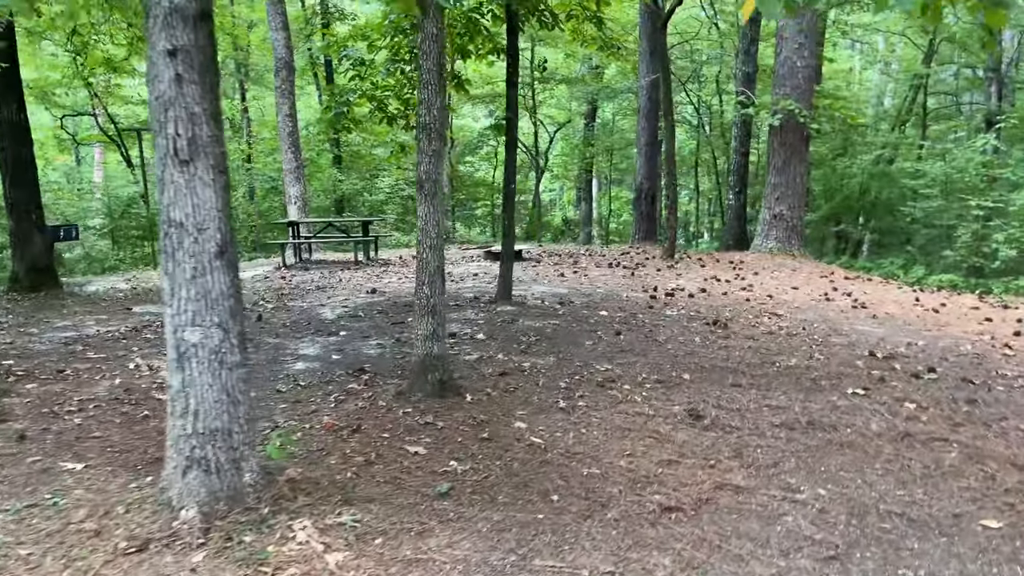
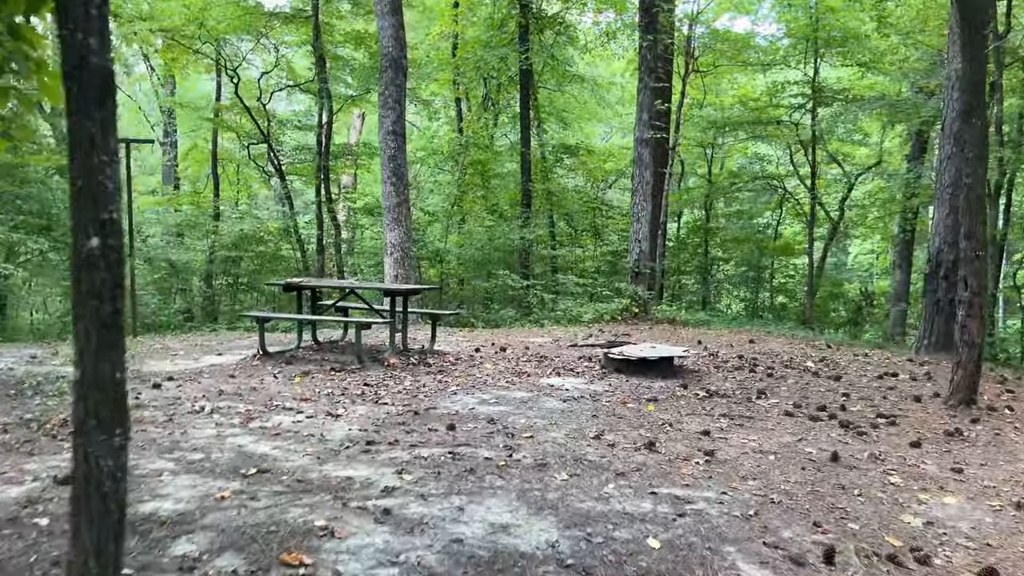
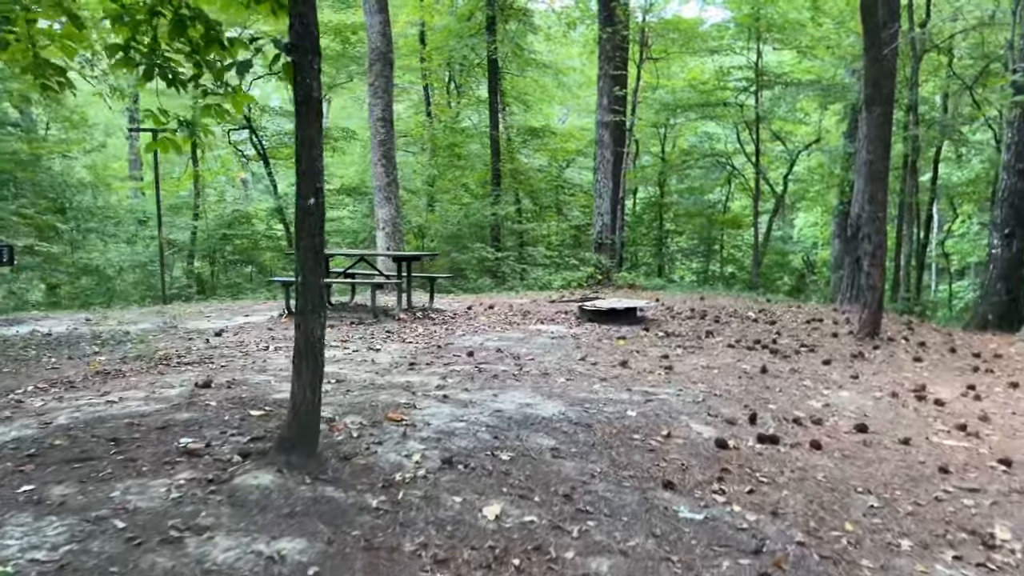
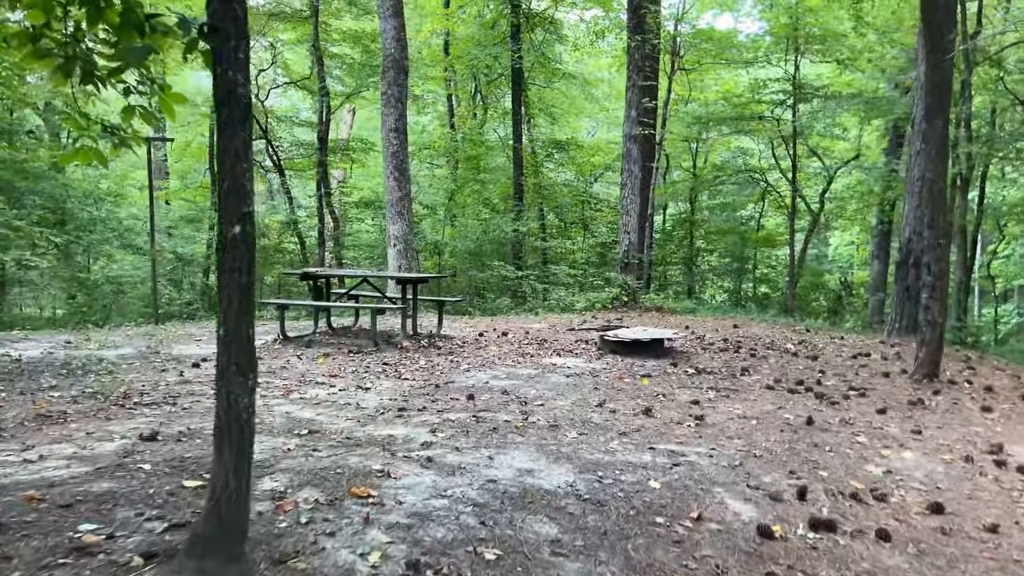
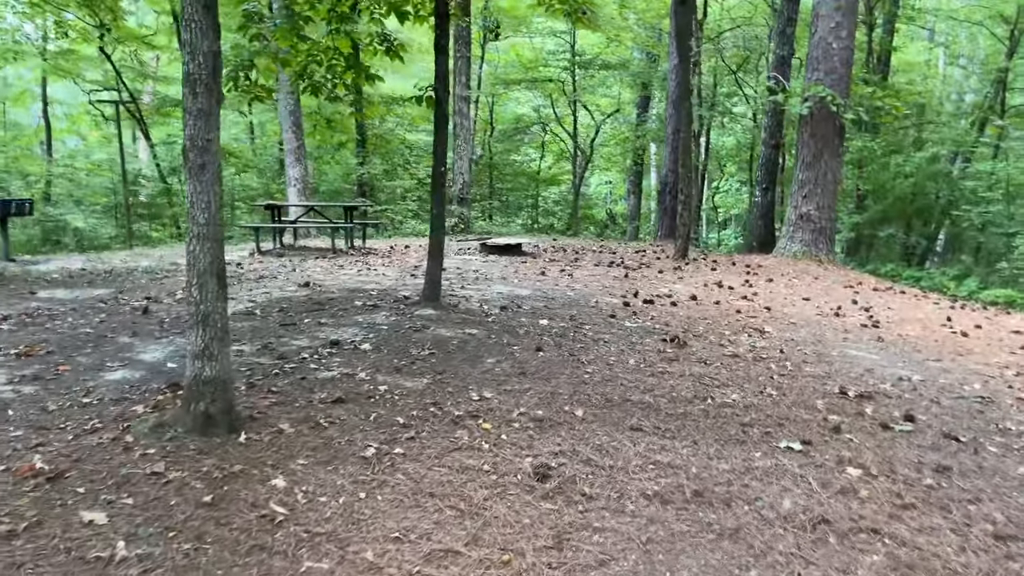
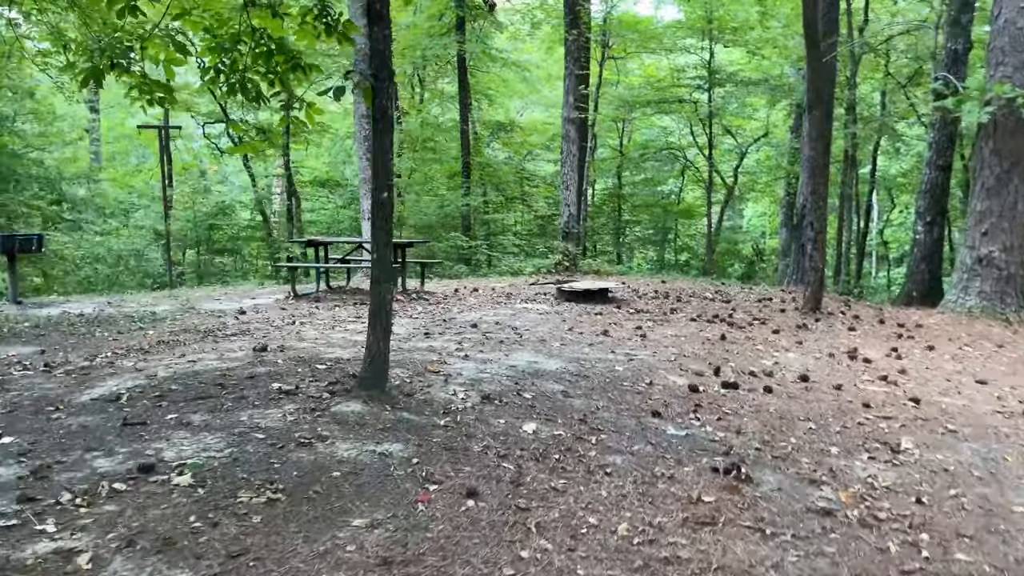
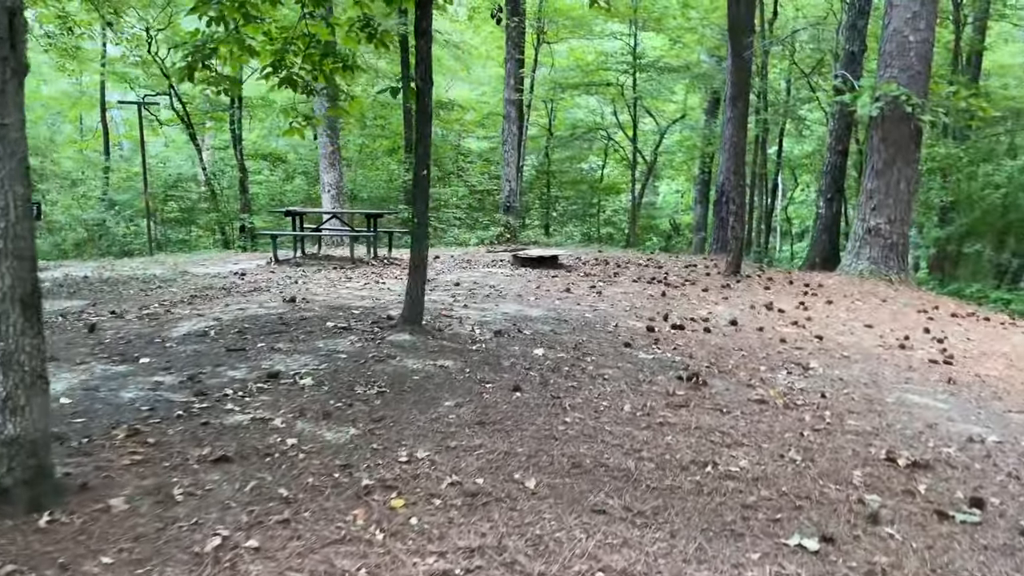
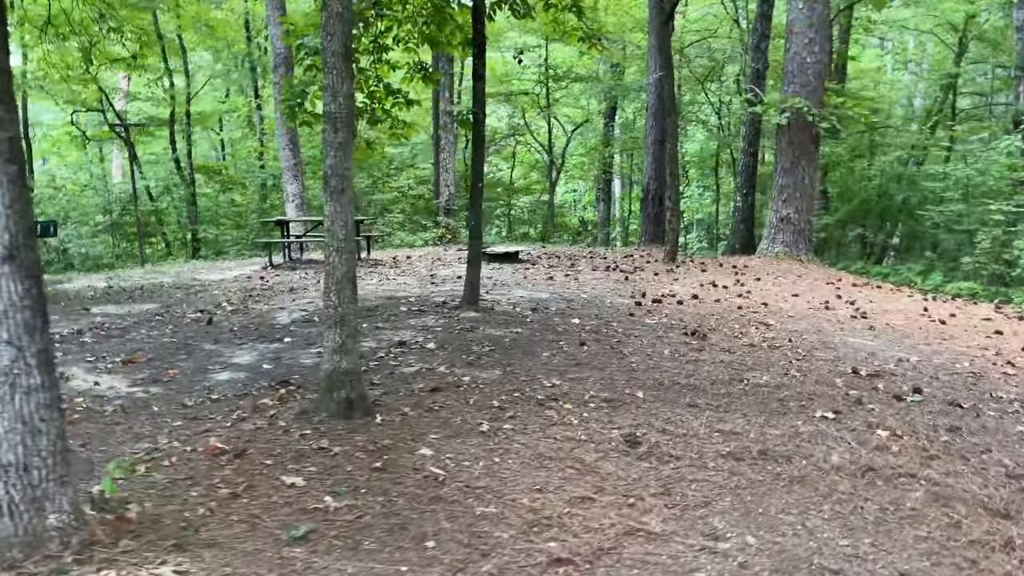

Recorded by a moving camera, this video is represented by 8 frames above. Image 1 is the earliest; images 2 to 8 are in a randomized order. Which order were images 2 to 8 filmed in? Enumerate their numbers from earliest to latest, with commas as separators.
8, 5, 7, 6, 3, 4, 2
